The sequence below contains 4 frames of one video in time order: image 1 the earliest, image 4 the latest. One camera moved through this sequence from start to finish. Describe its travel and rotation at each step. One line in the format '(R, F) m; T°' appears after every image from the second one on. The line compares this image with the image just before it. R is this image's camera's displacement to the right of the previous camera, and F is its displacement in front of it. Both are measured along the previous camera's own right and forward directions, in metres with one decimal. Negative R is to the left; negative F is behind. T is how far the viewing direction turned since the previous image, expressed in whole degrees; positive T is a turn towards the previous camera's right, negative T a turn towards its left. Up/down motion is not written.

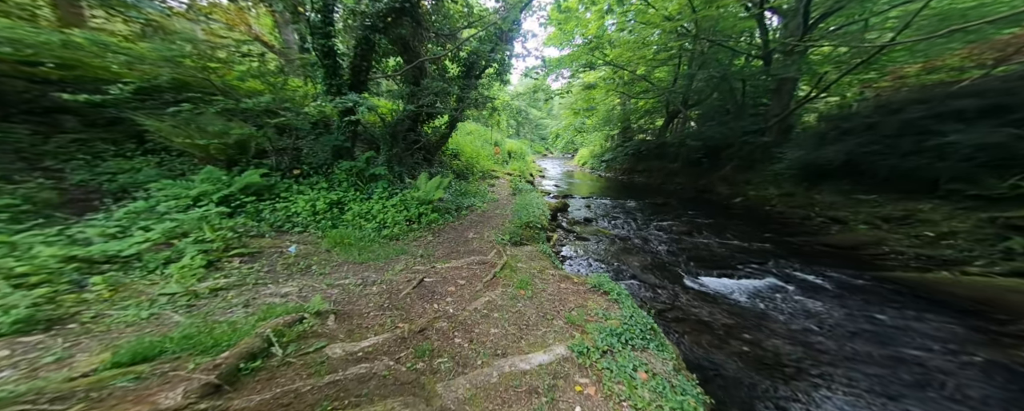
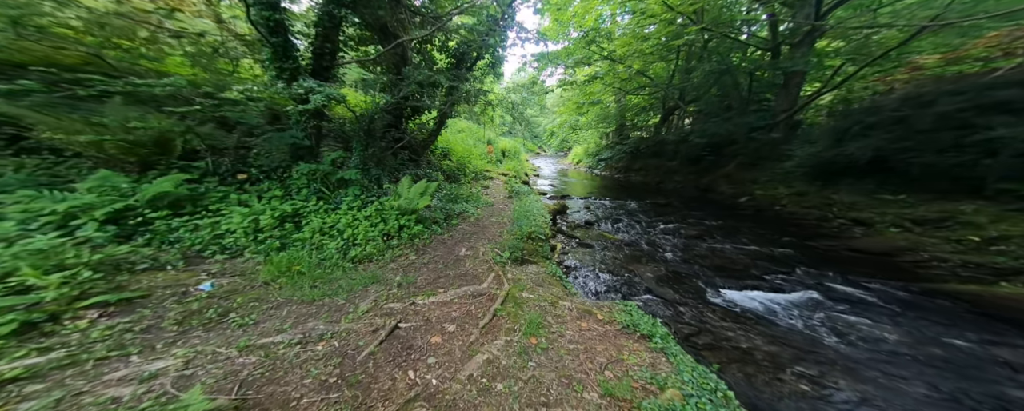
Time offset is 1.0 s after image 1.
(-0.1, +0.8) m; +2°
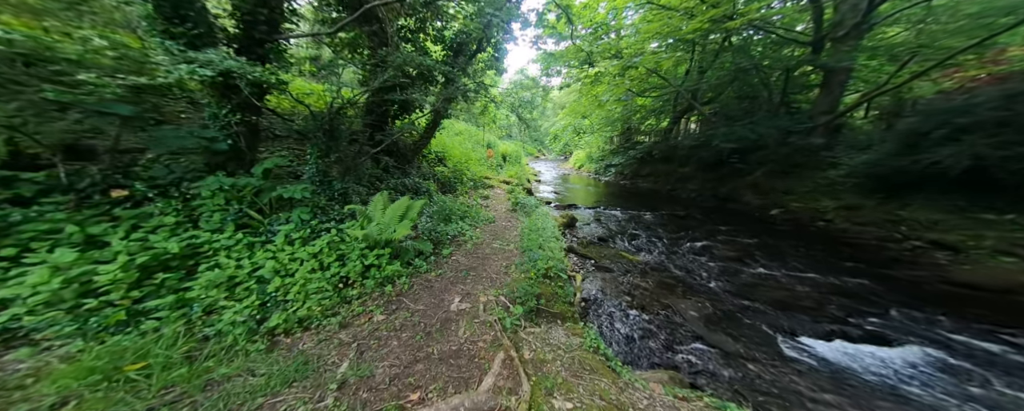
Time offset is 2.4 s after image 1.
(-0.2, +1.3) m; 0°
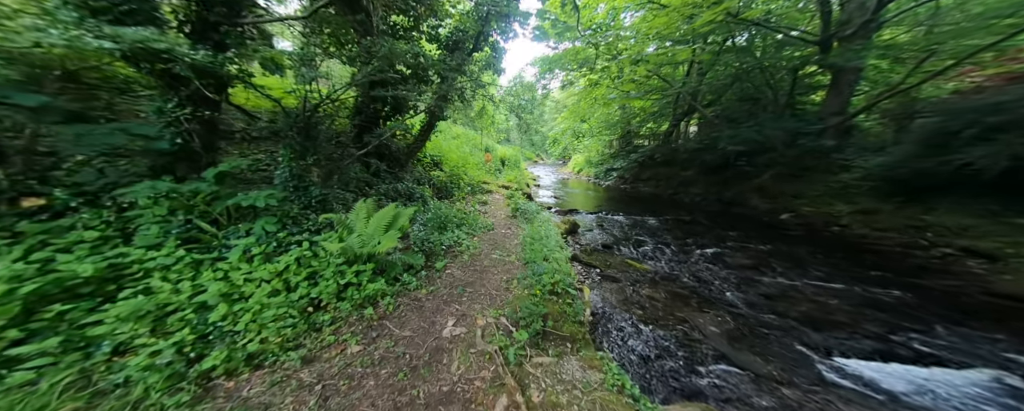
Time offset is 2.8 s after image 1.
(0.0, +0.4) m; 0°
